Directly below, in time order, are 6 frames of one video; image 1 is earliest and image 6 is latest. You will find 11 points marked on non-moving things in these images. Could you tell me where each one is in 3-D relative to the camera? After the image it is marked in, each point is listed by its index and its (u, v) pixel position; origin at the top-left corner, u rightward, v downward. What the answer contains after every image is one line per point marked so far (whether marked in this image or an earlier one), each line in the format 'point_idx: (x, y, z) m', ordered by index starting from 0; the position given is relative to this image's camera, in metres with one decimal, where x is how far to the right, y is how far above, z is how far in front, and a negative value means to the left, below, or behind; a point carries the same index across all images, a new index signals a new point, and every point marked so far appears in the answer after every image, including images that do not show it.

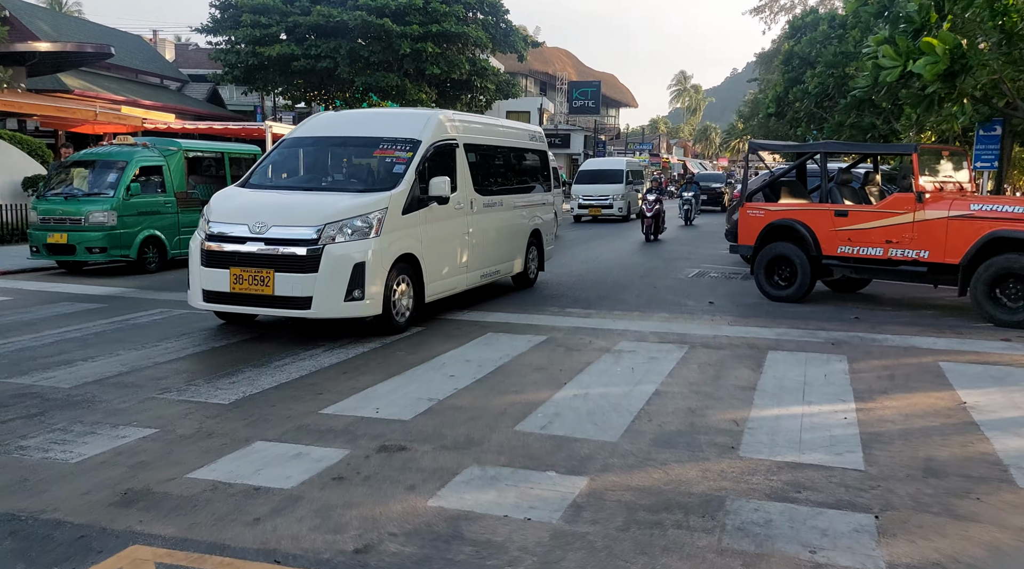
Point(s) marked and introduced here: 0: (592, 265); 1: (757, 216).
0: (+1.4, +0.2, +15.0) m
1: (+3.3, +0.9, +11.6) m
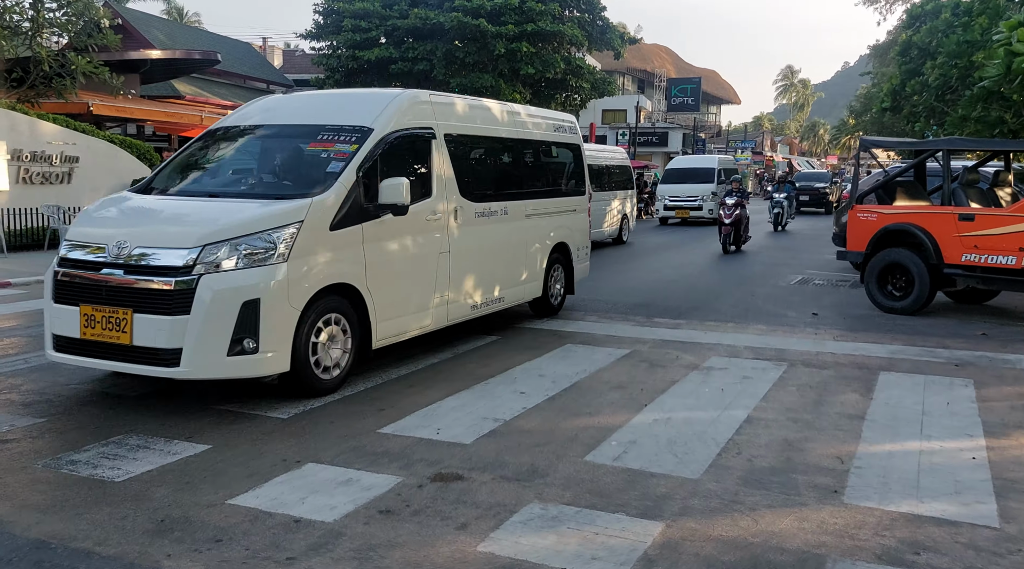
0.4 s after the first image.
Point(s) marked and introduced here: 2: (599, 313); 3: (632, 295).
0: (+2.9, +0.1, +14.3) m
1: (+4.3, +0.8, +10.7) m
2: (+1.0, -0.3, +9.9) m
3: (+1.5, -0.2, +11.3) m
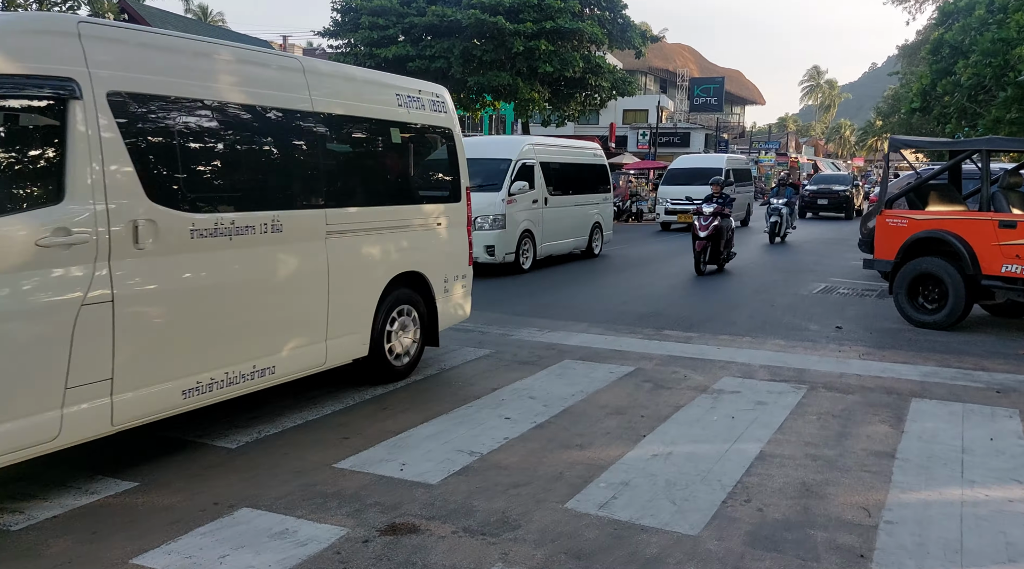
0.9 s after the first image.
0: (+3.0, 0.0, +13.6) m
1: (+4.4, +0.7, +9.9) m
2: (+1.0, -0.4, +9.2) m
3: (+1.6, -0.3, +10.6) m
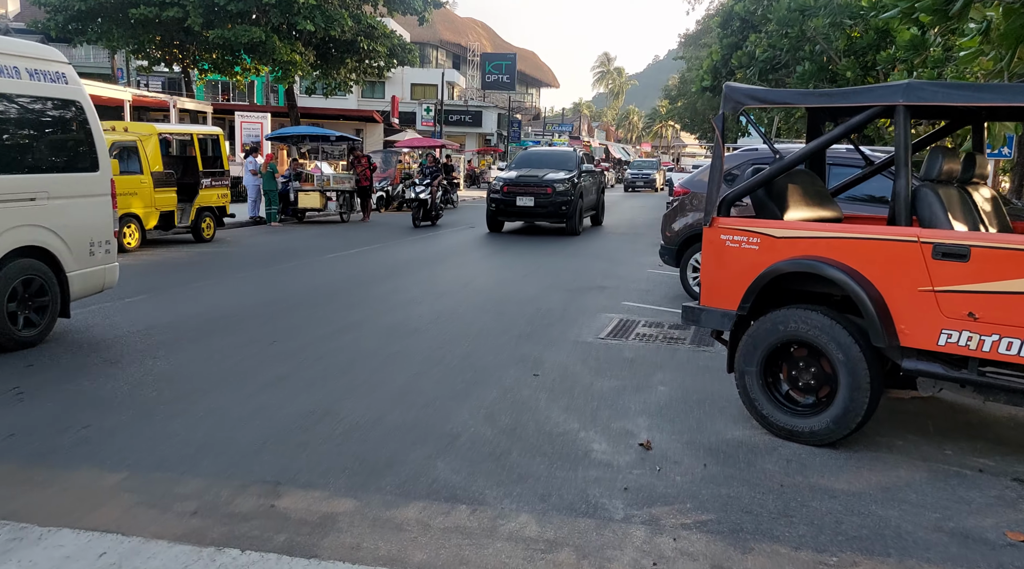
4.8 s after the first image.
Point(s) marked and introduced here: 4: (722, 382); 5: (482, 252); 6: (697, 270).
0: (-0.7, -0.4, +8.7) m
1: (+1.5, +0.2, +5.5) m
2: (-1.7, -0.9, +4.0) m
3: (-1.4, -0.7, +5.5) m
4: (+1.6, -0.7, +6.6) m
5: (-0.5, +0.6, +14.6) m
6: (+2.3, +0.2, +10.9) m
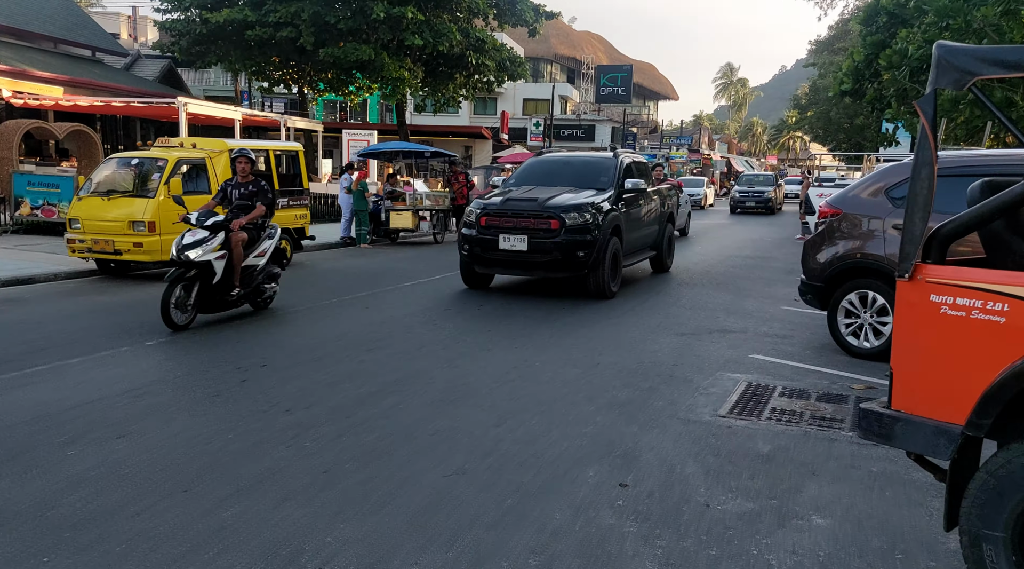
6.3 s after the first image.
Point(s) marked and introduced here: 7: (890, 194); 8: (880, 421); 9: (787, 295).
0: (0.0, -0.8, +6.7) m
1: (+1.7, -0.1, +3.2) m
2: (-1.6, -1.2, +2.1) m
3: (-1.1, -1.1, +3.6) m
4: (+2.0, -1.1, +4.2) m
5: (+1.0, +0.1, +12.5) m
6: (+3.3, -0.3, +8.5) m
7: (+3.5, +0.8, +8.2) m
8: (+1.5, -0.5, +3.5) m
9: (+3.6, -0.1, +11.7) m
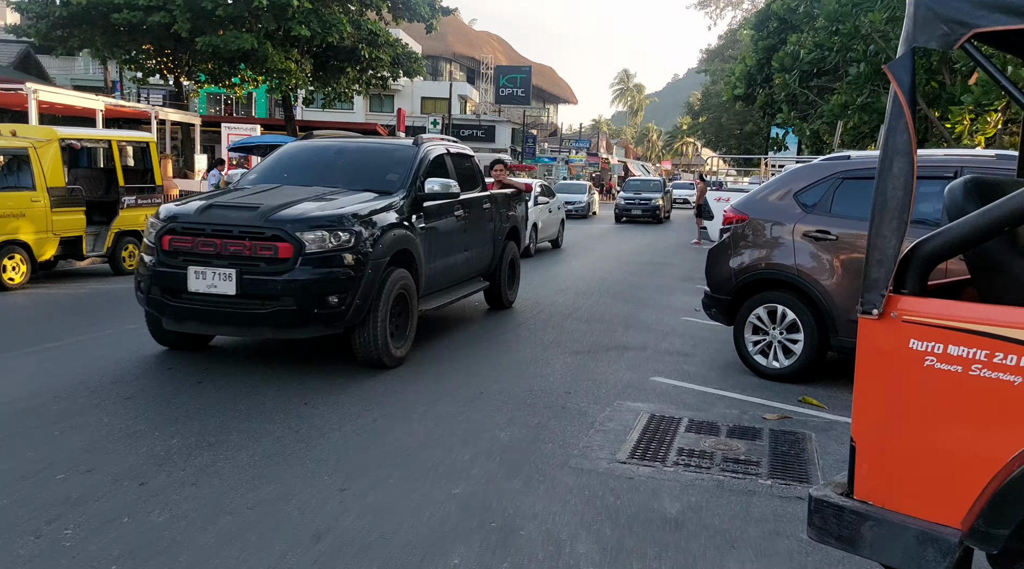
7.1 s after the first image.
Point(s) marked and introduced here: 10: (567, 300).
0: (-0.9, -0.9, +5.5) m
1: (+1.2, -0.2, +2.2) m
2: (-2.0, -1.4, +0.8) m
3: (-1.7, -1.2, +2.2) m
4: (+1.3, -1.2, +3.2) m
5: (-0.6, 0.0, +11.4) m
6: (+2.1, -0.4, +7.6) m
7: (+2.4, +0.7, +7.4) m
8: (+0.9, -0.7, +2.5) m
9: (+2.2, -0.3, +10.8) m
10: (+0.7, -0.2, +10.9) m
